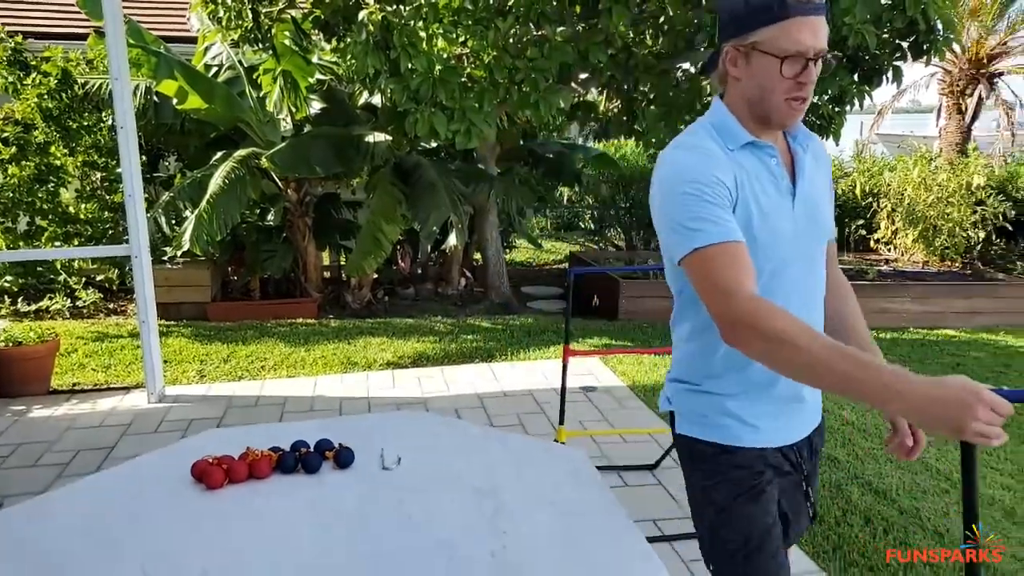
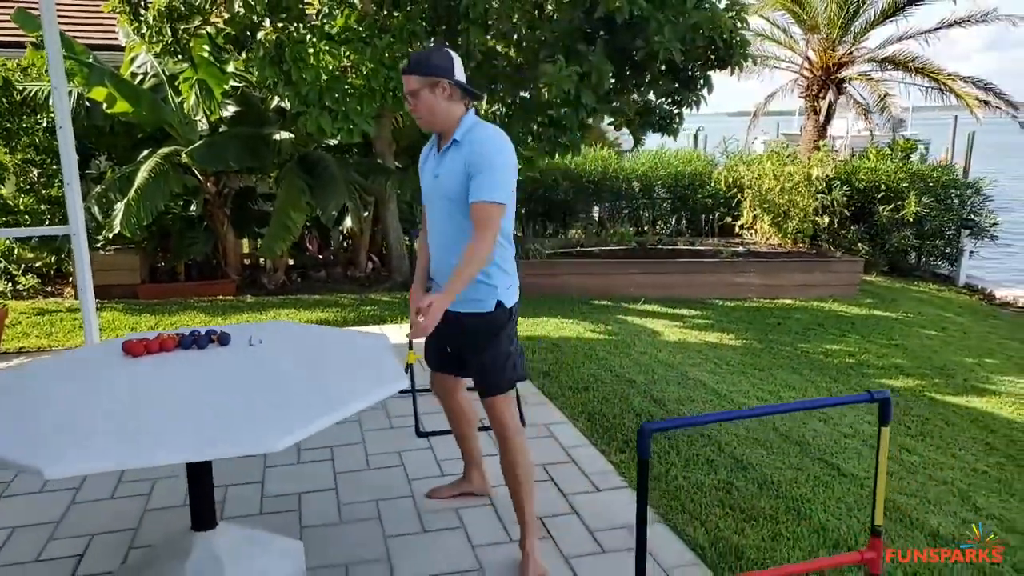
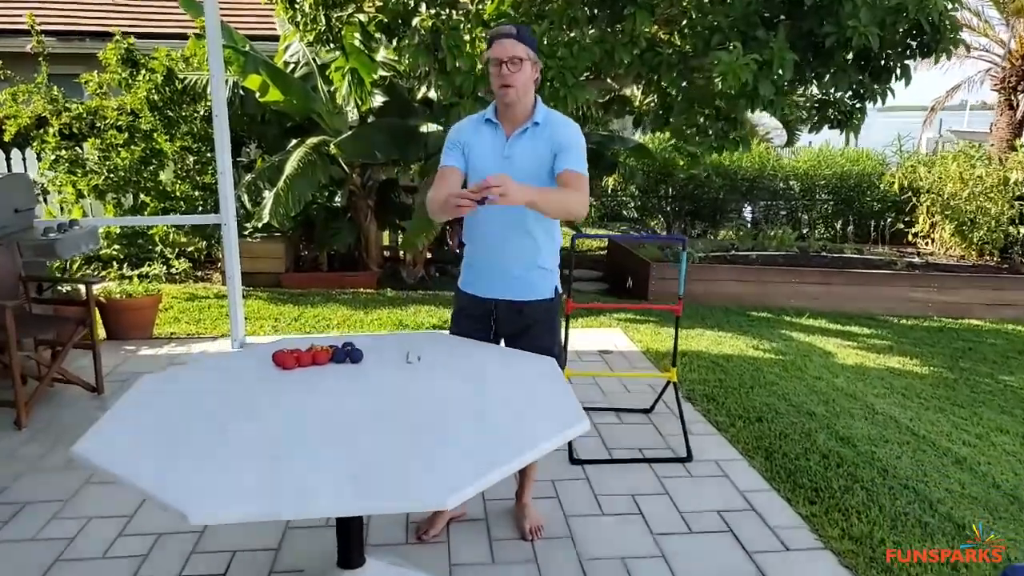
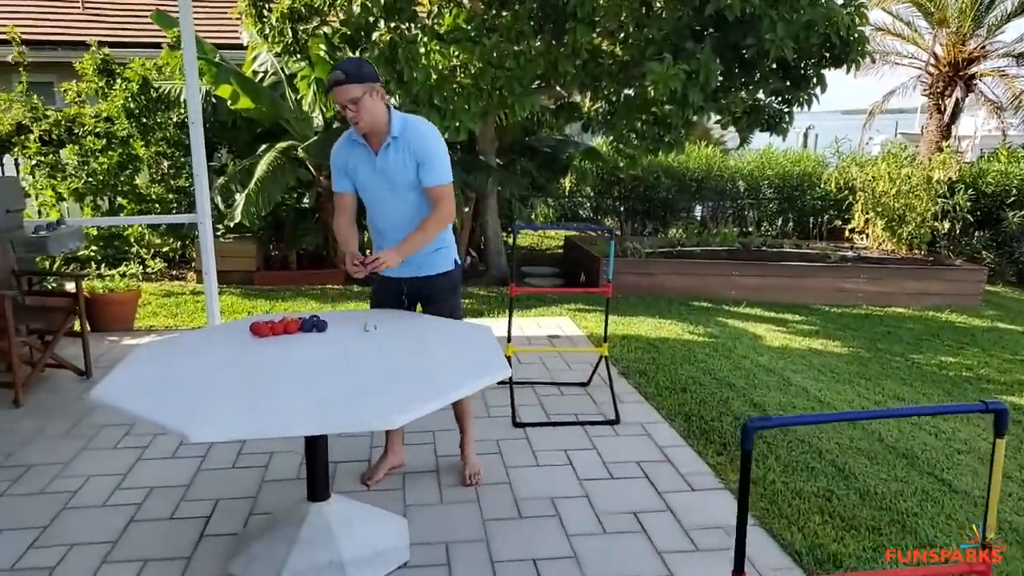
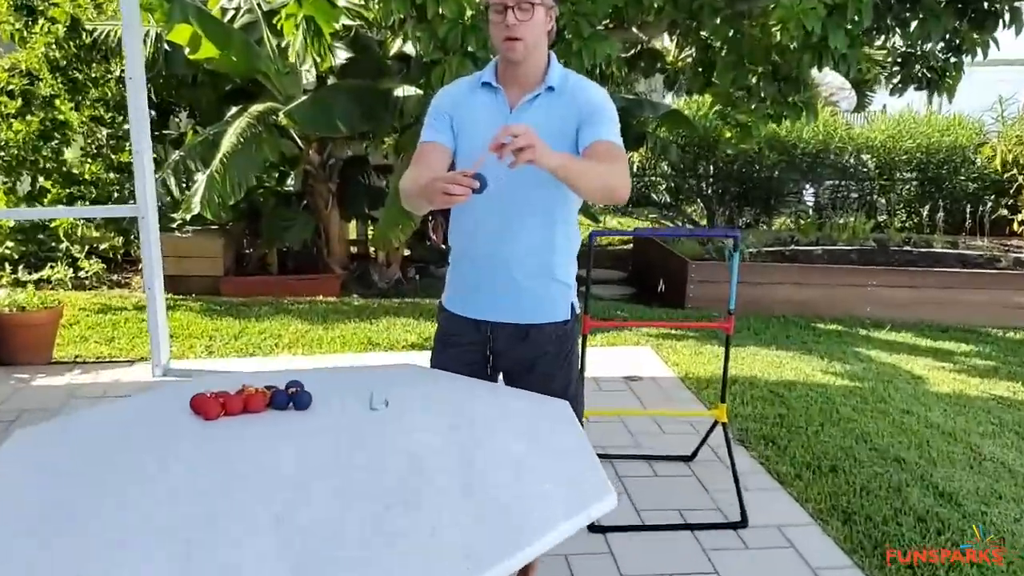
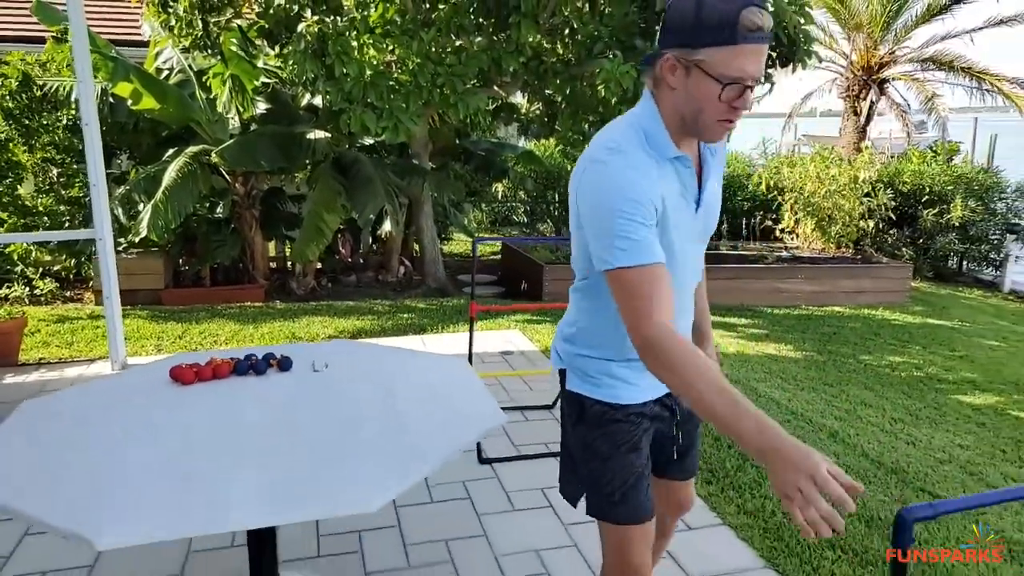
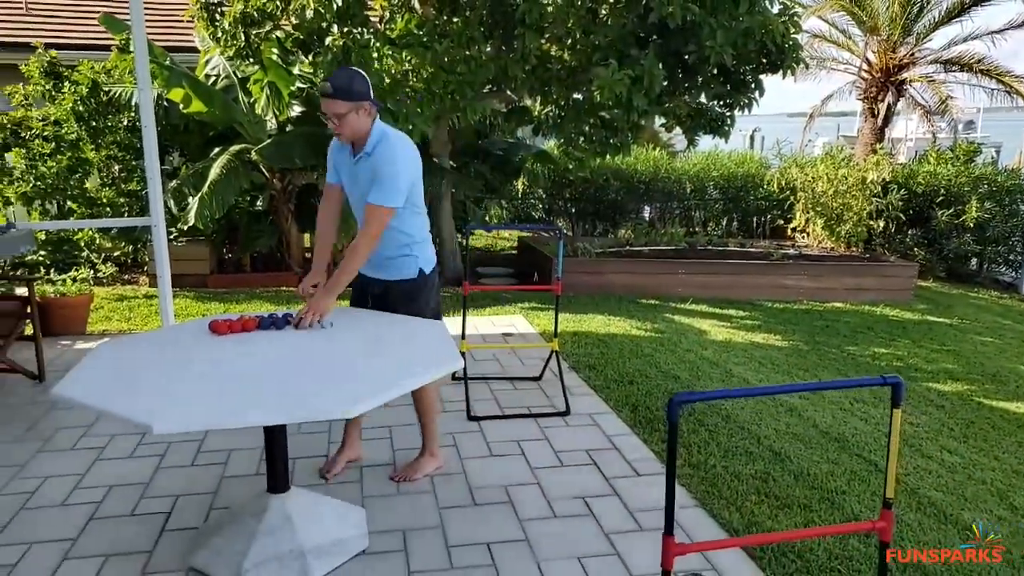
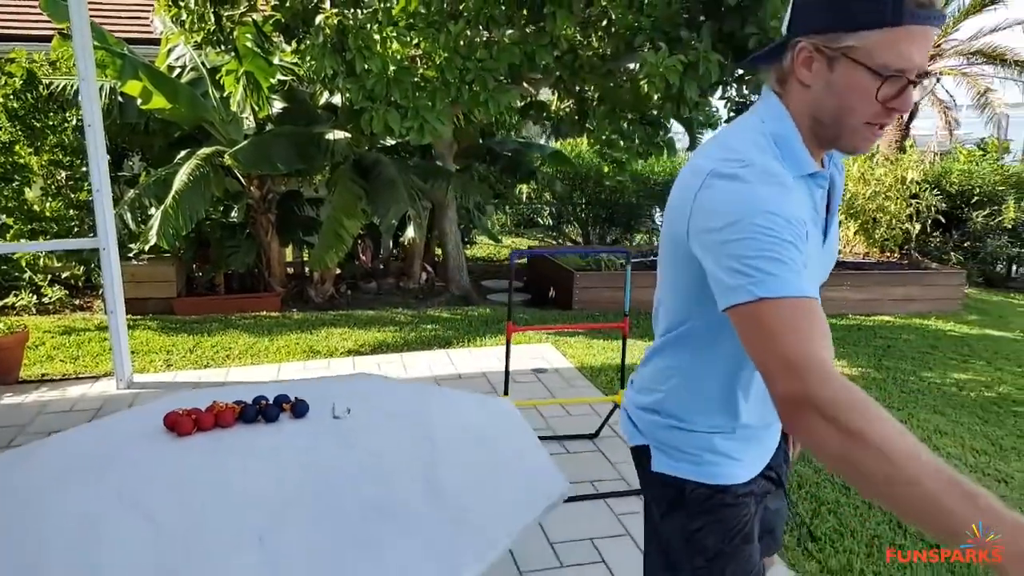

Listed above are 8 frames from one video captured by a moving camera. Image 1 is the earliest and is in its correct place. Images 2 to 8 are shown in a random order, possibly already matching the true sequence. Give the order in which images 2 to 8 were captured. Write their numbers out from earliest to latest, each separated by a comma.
8, 6, 2, 7, 4, 3, 5
